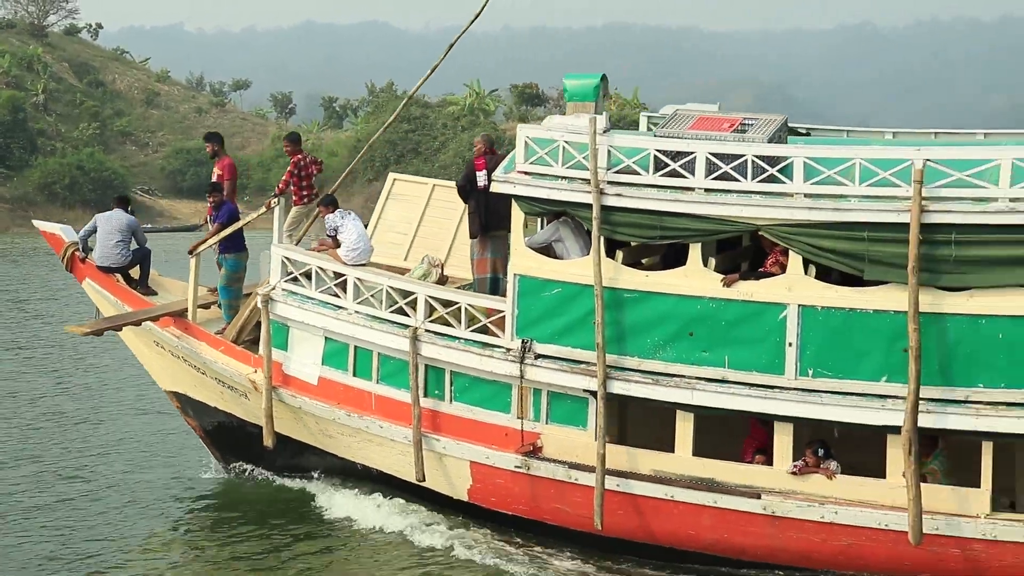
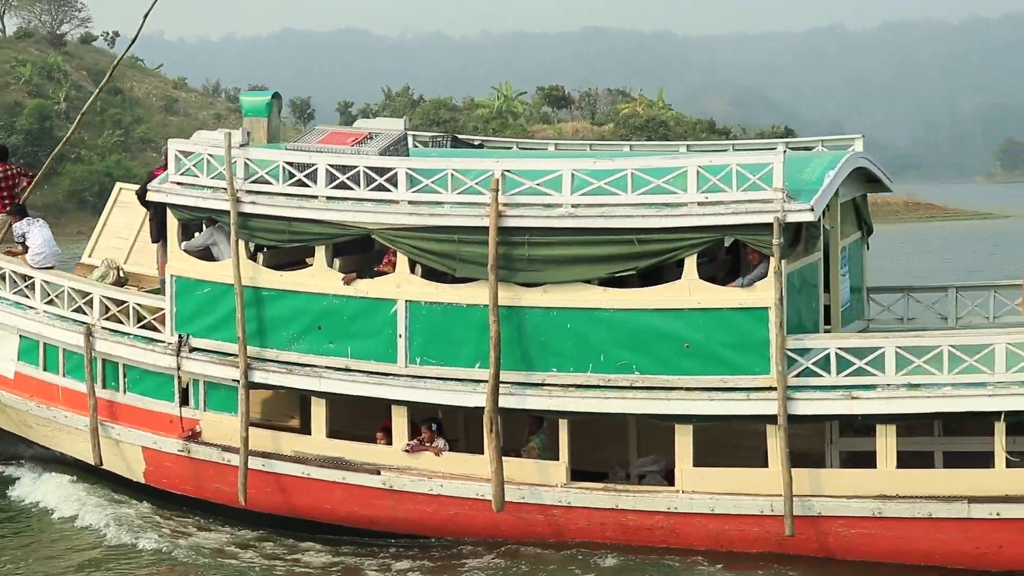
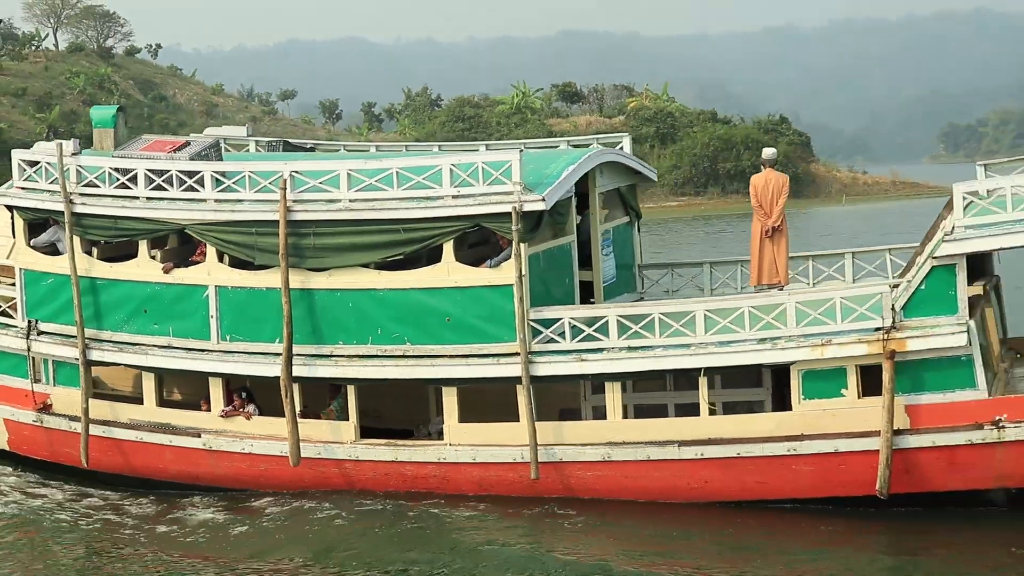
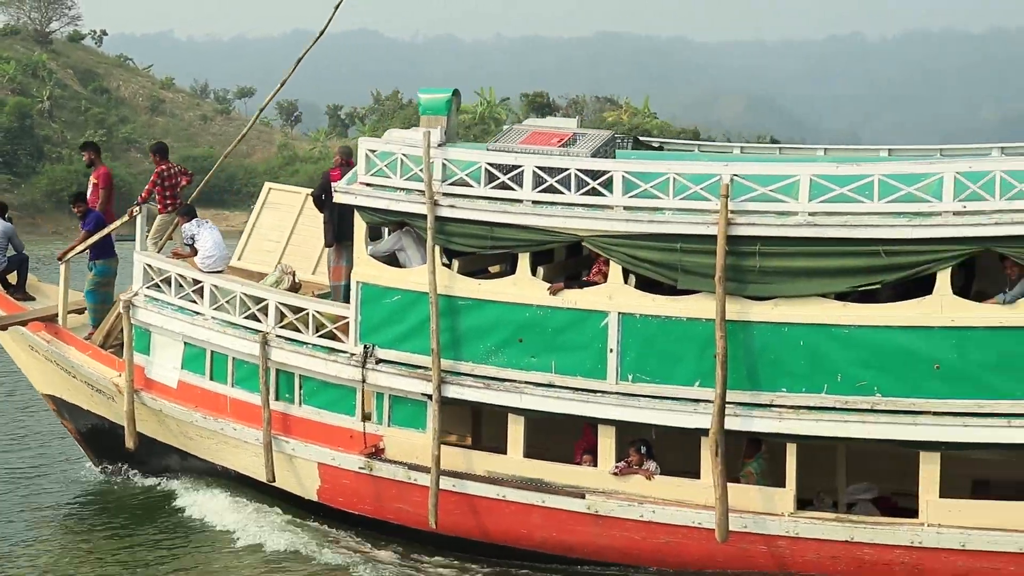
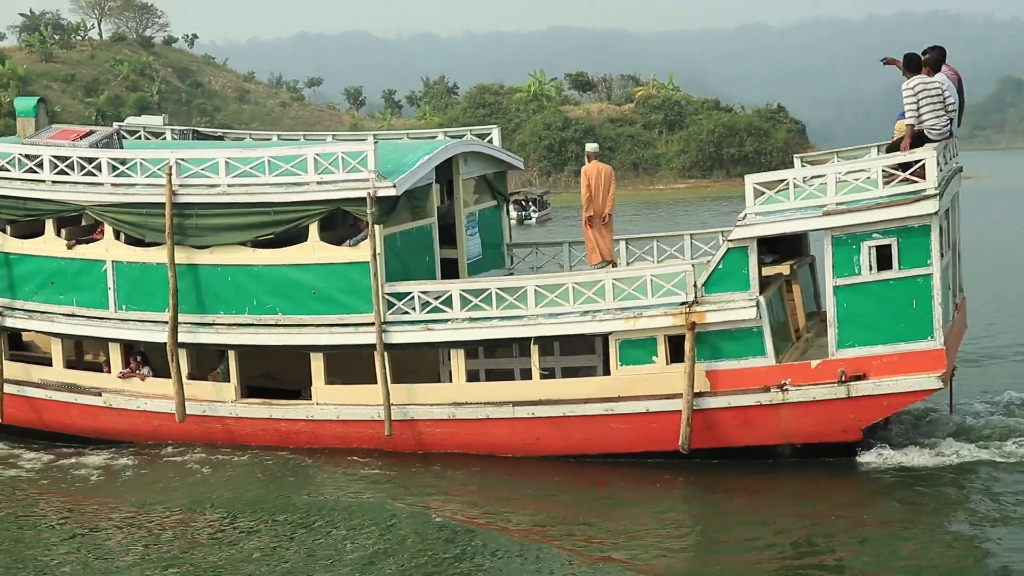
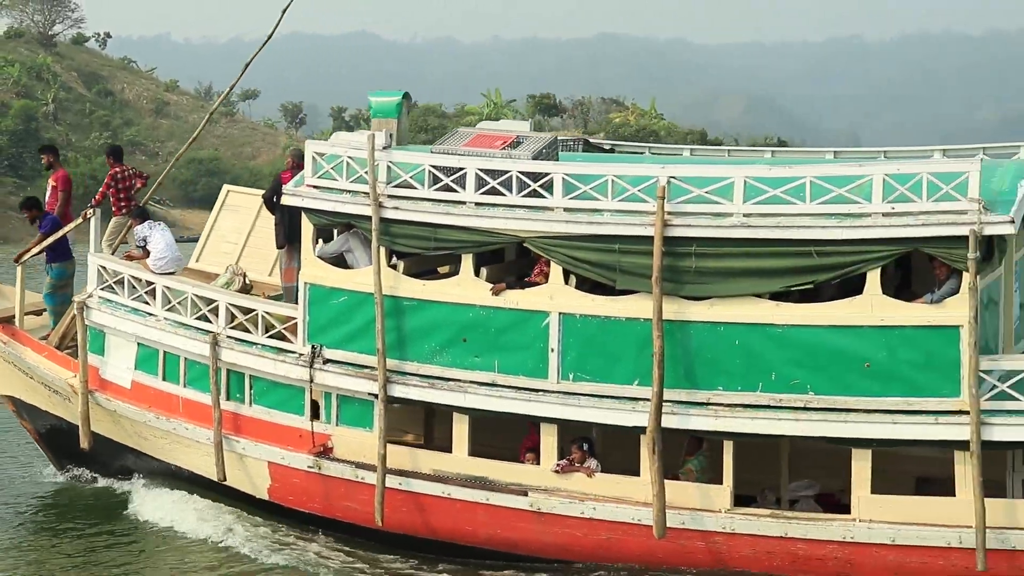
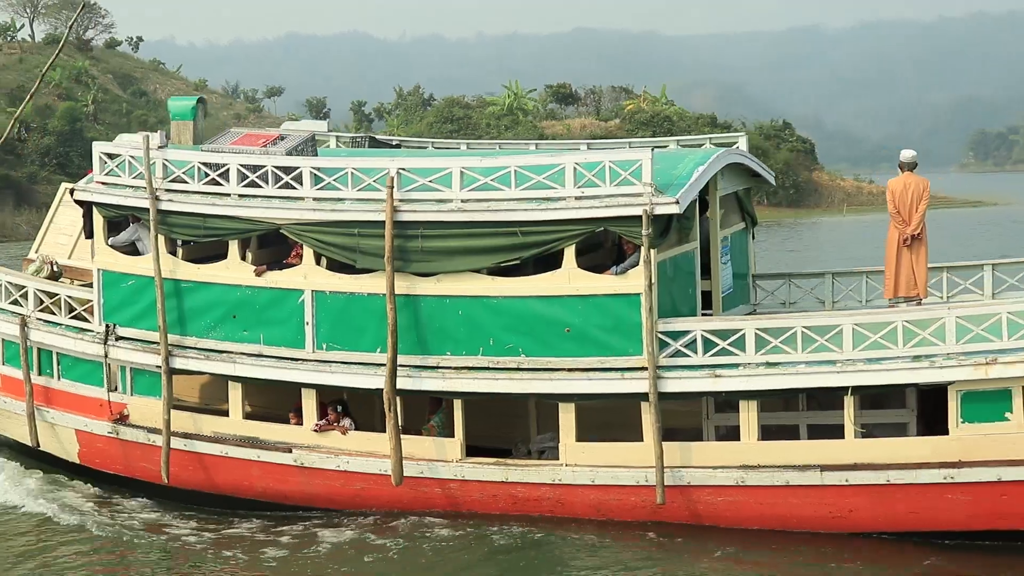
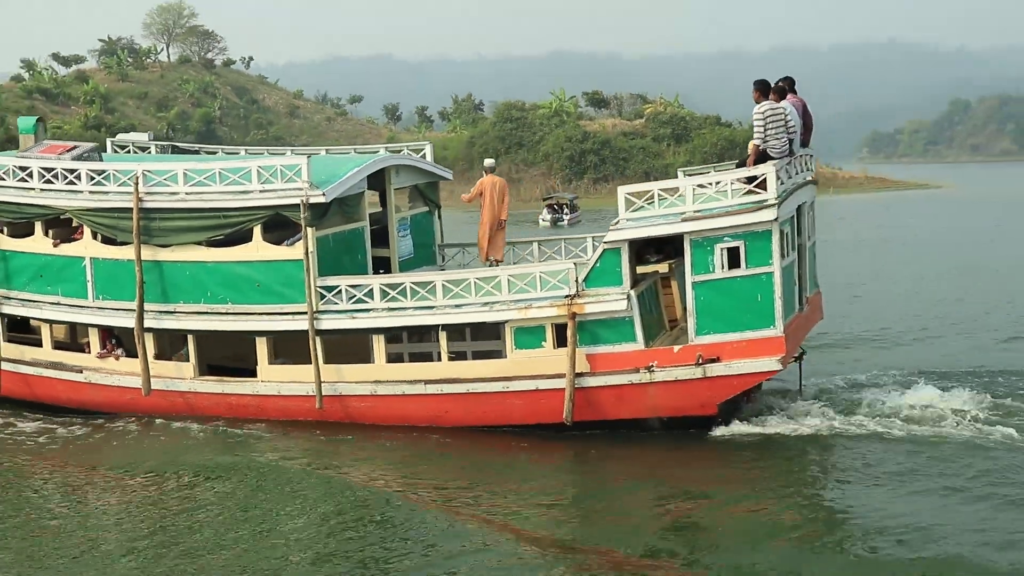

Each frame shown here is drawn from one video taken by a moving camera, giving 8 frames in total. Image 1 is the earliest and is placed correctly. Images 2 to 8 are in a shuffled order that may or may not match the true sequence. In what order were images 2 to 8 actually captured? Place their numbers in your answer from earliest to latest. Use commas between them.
4, 6, 2, 7, 3, 5, 8
